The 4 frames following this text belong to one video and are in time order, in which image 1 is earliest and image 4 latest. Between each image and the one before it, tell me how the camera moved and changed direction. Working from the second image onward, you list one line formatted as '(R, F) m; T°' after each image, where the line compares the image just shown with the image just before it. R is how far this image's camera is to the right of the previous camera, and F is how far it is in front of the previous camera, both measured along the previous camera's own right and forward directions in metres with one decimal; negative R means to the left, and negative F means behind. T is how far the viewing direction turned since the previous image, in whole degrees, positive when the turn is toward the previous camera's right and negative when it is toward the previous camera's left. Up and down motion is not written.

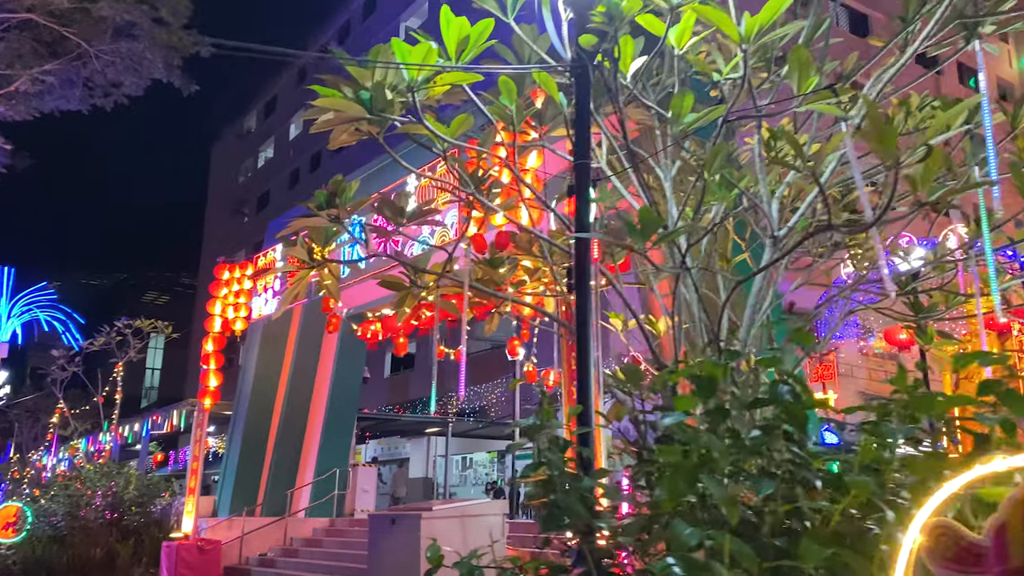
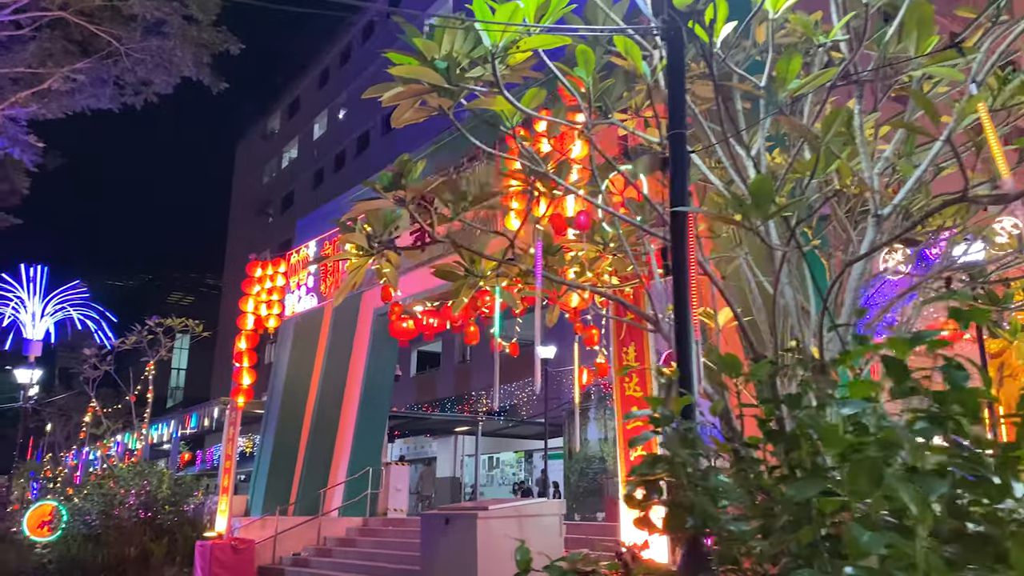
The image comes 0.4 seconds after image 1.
(-0.2, +0.2) m; -1°
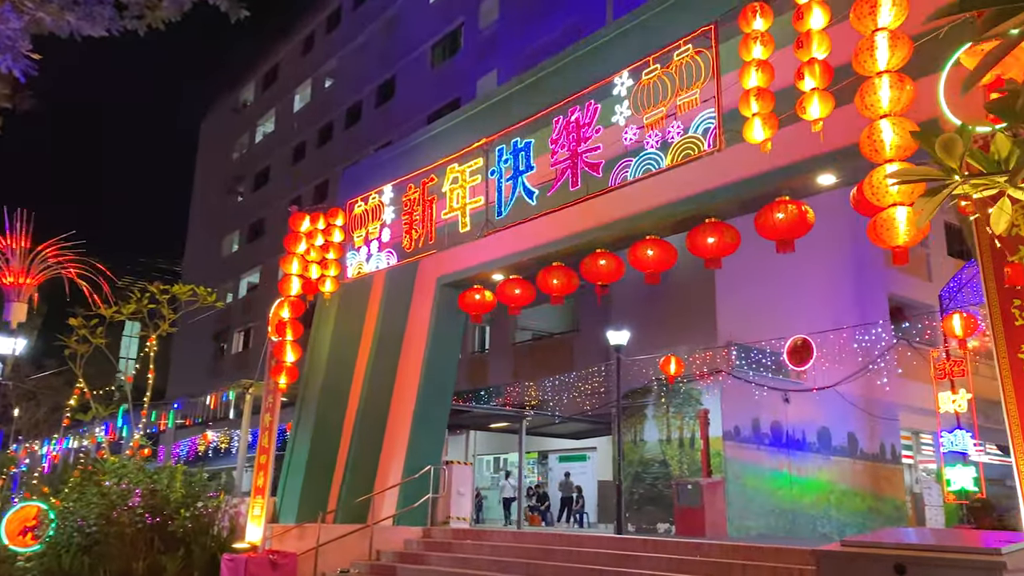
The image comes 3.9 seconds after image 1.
(-1.8, +2.0) m; +4°
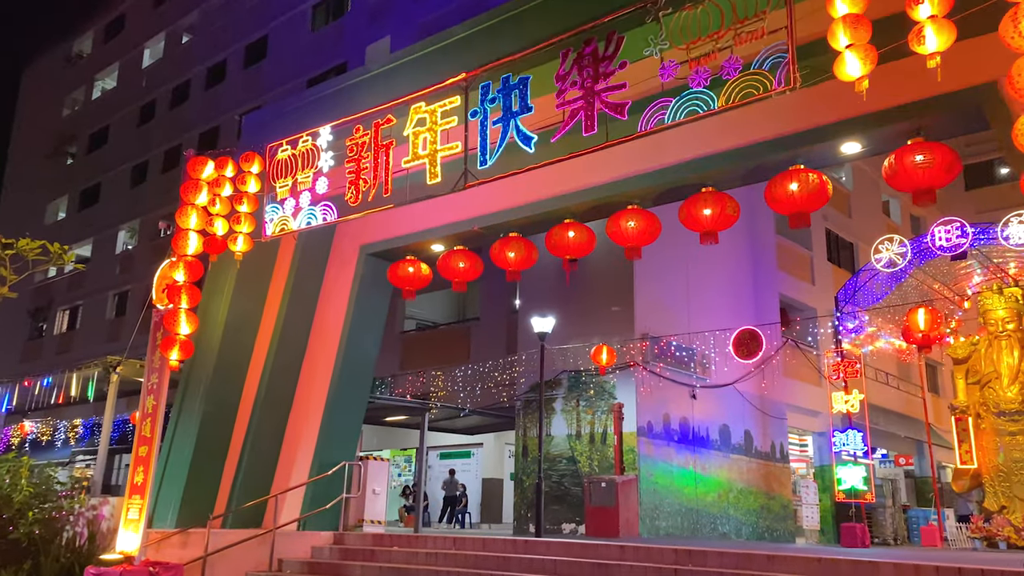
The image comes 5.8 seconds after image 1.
(-1.0, +1.2) m; +11°
